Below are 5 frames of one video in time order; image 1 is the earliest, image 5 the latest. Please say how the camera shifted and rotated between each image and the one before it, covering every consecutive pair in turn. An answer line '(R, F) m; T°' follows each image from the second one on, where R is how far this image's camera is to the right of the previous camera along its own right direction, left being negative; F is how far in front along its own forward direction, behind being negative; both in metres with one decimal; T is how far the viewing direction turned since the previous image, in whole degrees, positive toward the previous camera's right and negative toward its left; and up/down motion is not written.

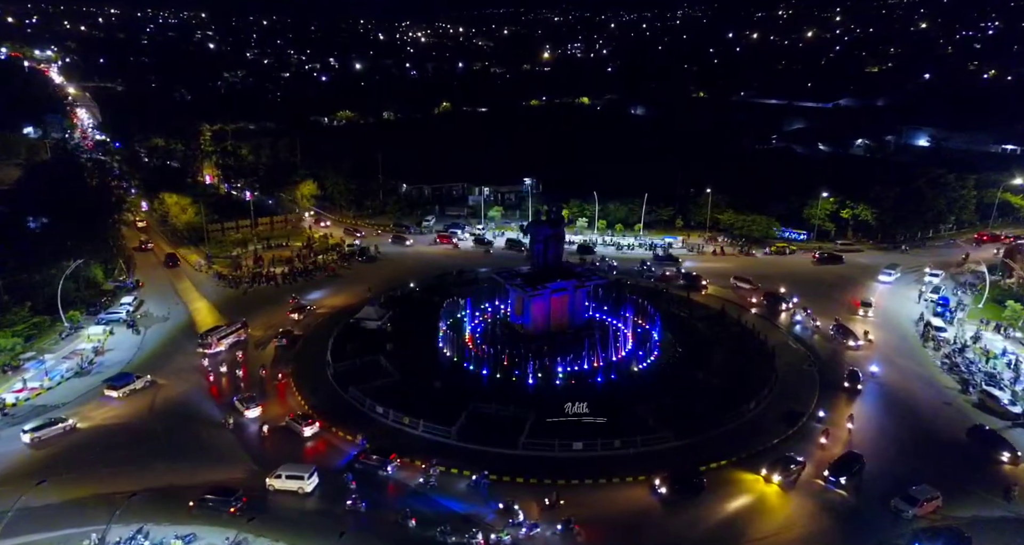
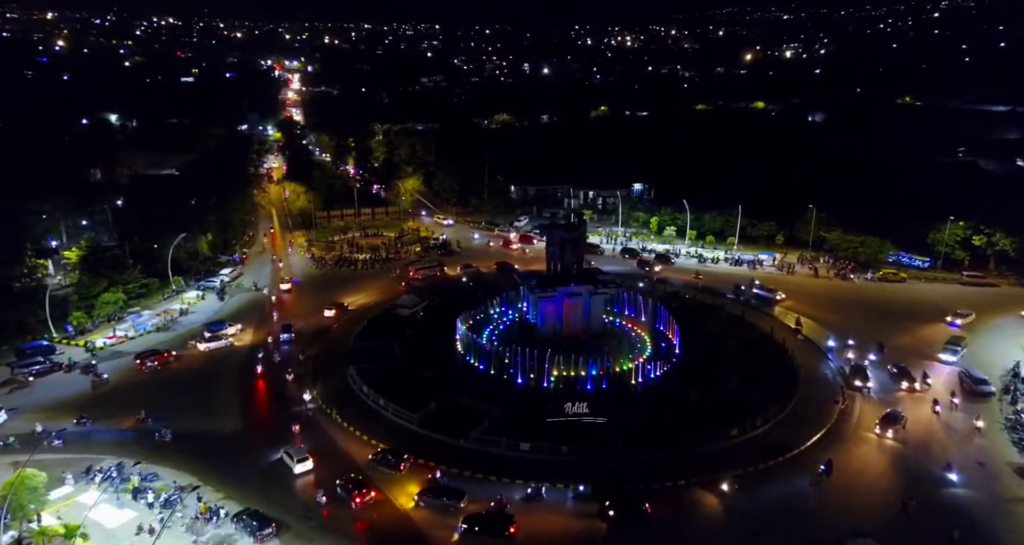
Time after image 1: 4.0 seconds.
(+5.1, +0.6) m; -14°
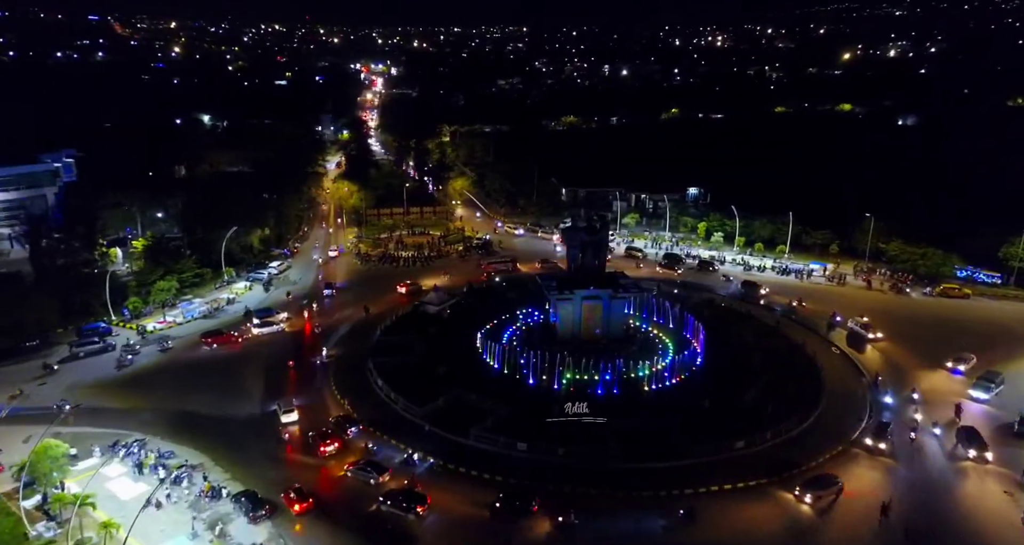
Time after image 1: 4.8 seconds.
(+1.7, 0.0) m; -6°
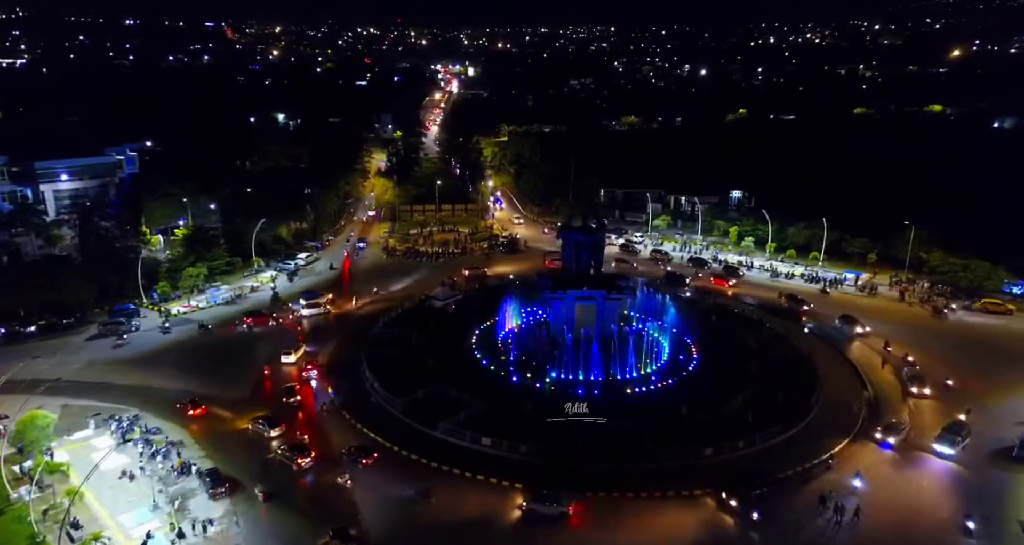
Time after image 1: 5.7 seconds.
(+2.4, +0.1) m; -5°
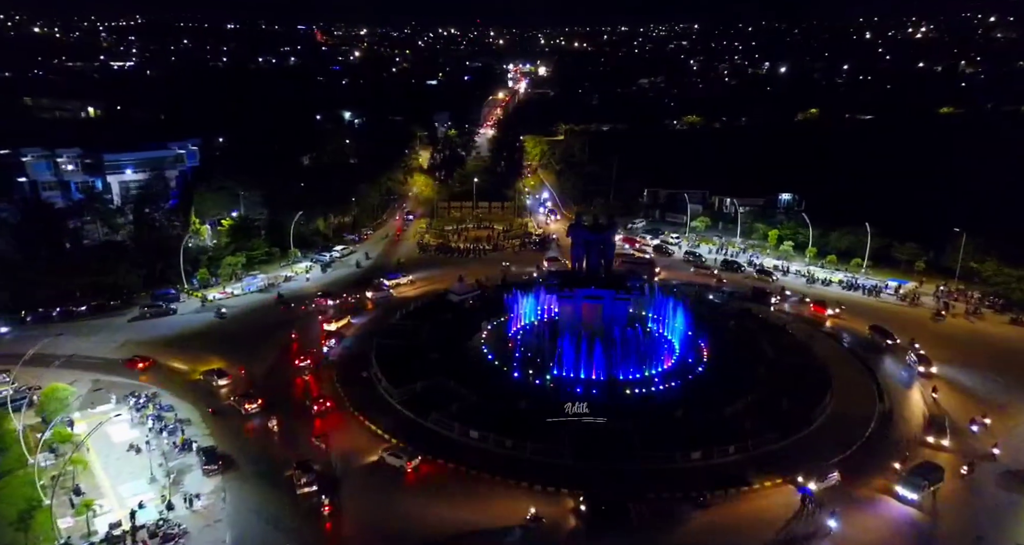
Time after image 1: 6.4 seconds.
(+1.8, 0.0) m; -5°
